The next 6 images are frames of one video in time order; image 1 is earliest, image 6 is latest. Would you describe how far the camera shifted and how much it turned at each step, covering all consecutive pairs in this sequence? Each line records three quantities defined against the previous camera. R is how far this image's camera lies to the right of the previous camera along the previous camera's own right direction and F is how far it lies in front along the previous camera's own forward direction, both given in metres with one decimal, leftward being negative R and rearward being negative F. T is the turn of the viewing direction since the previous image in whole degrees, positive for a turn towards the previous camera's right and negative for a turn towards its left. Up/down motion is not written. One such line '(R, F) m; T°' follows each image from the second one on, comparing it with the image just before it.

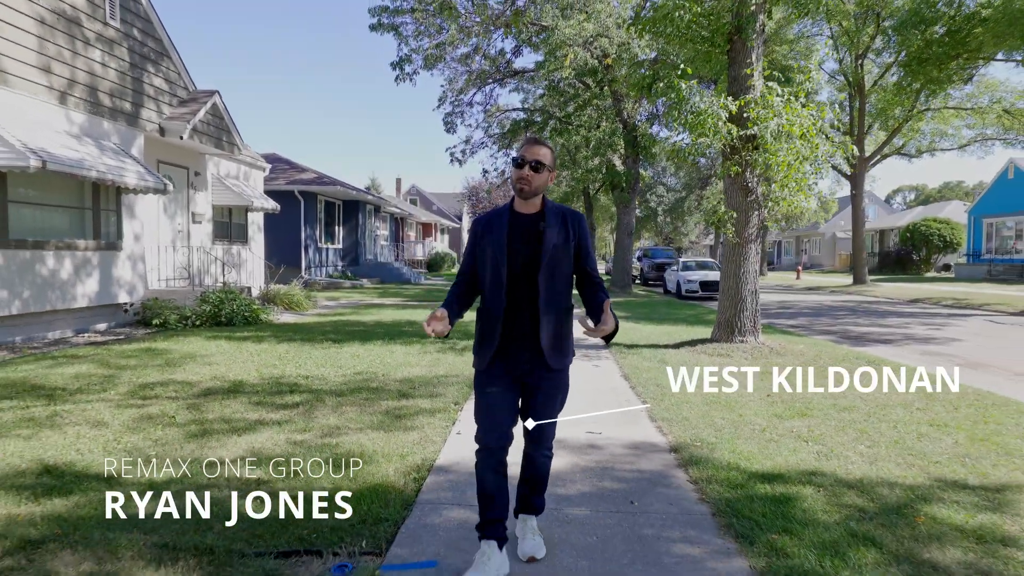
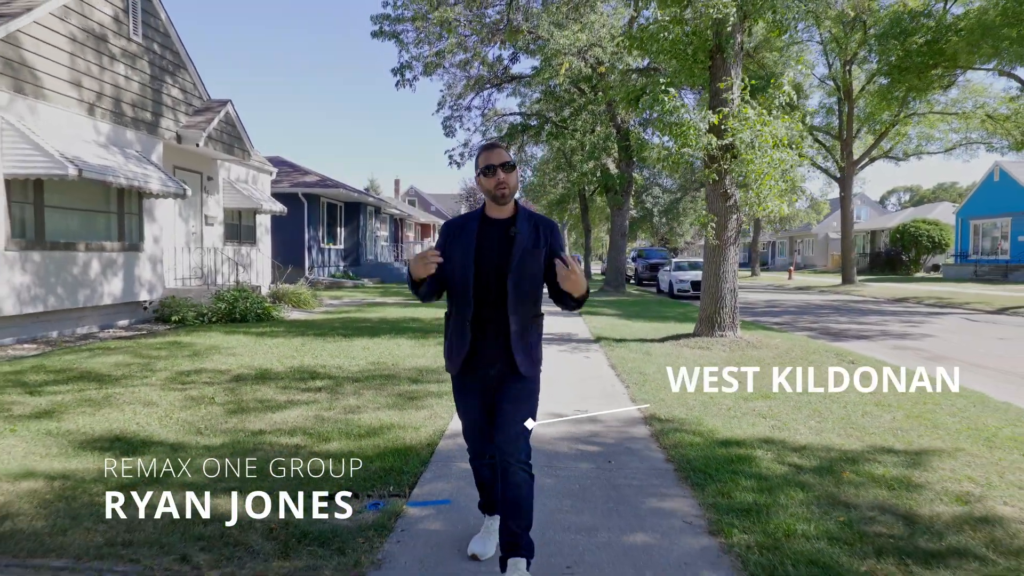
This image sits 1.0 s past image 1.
(0.0, -0.8) m; 0°
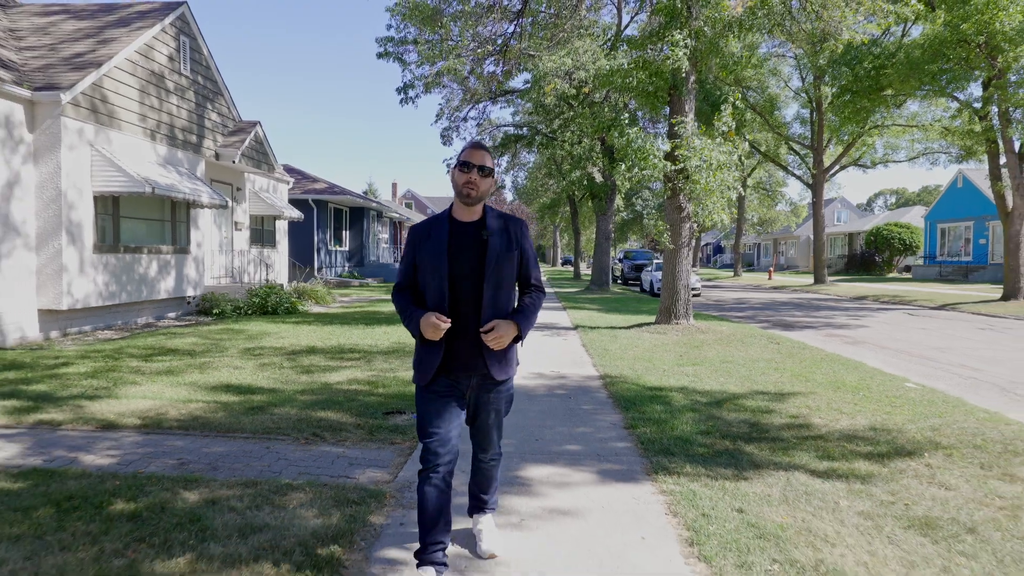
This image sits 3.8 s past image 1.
(0.0, -2.2) m; +1°
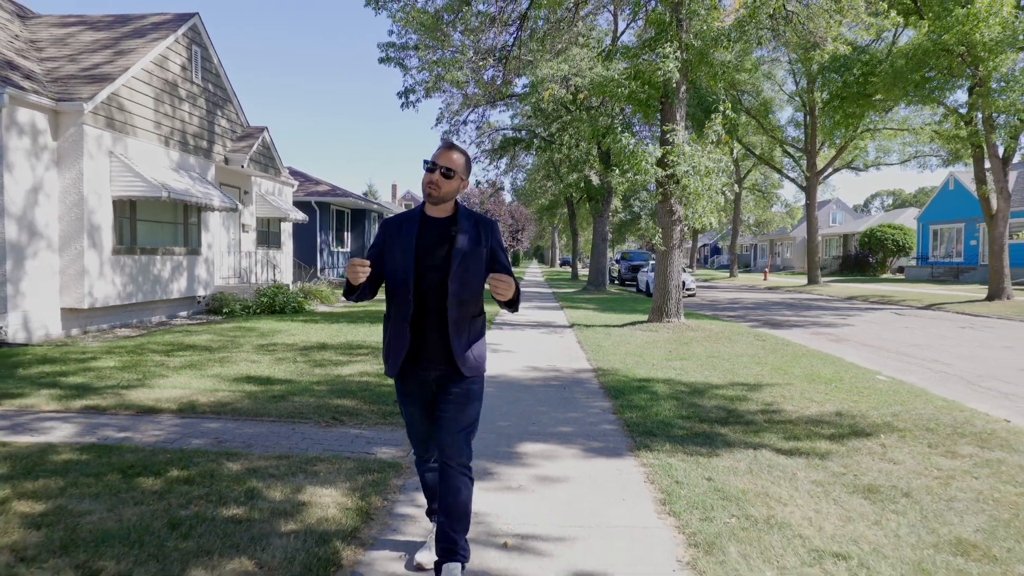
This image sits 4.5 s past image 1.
(0.0, -0.6) m; 0°
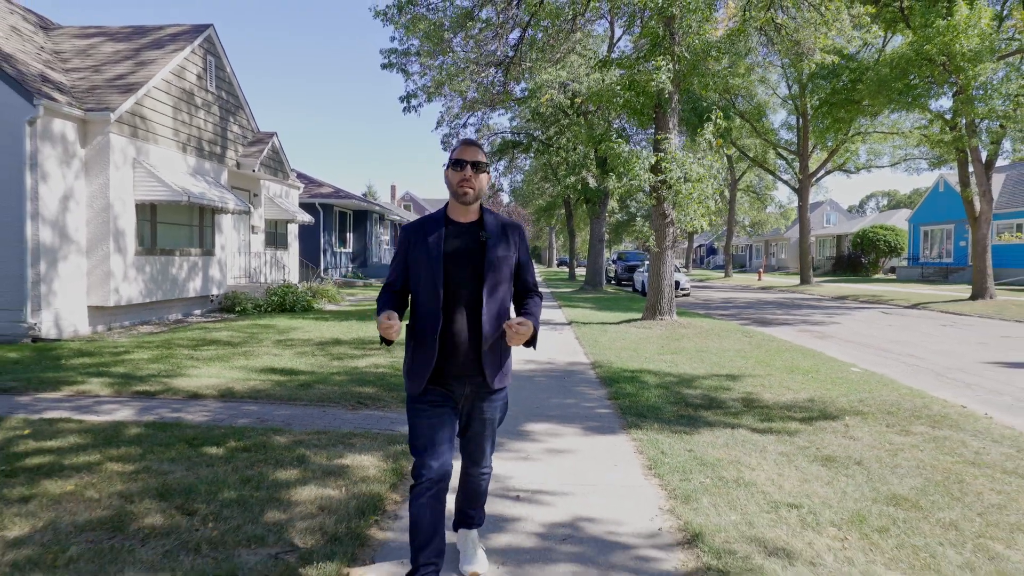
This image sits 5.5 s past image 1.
(-0.1, -0.7) m; 0°
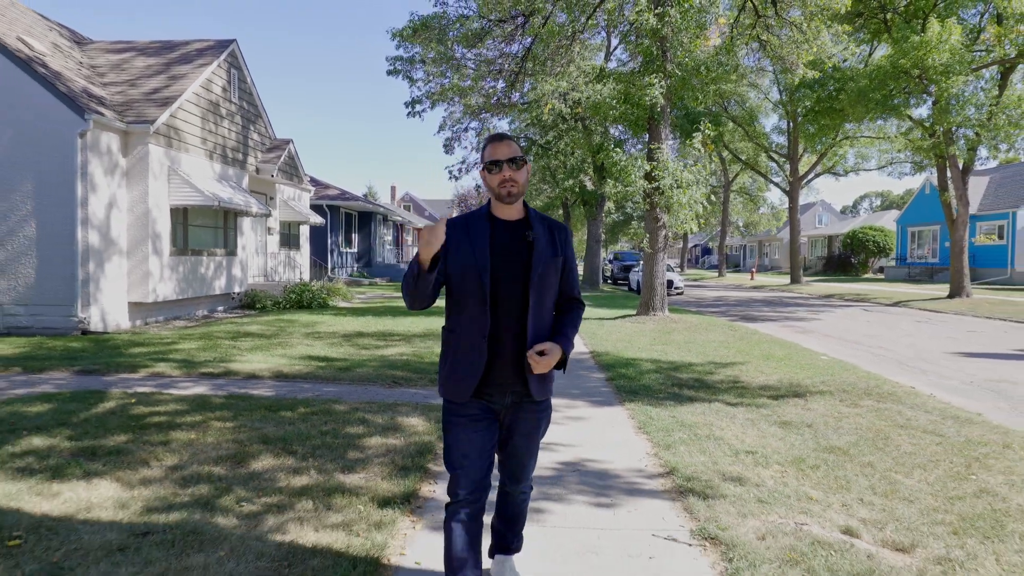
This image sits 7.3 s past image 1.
(-0.2, -1.1) m; 0°
